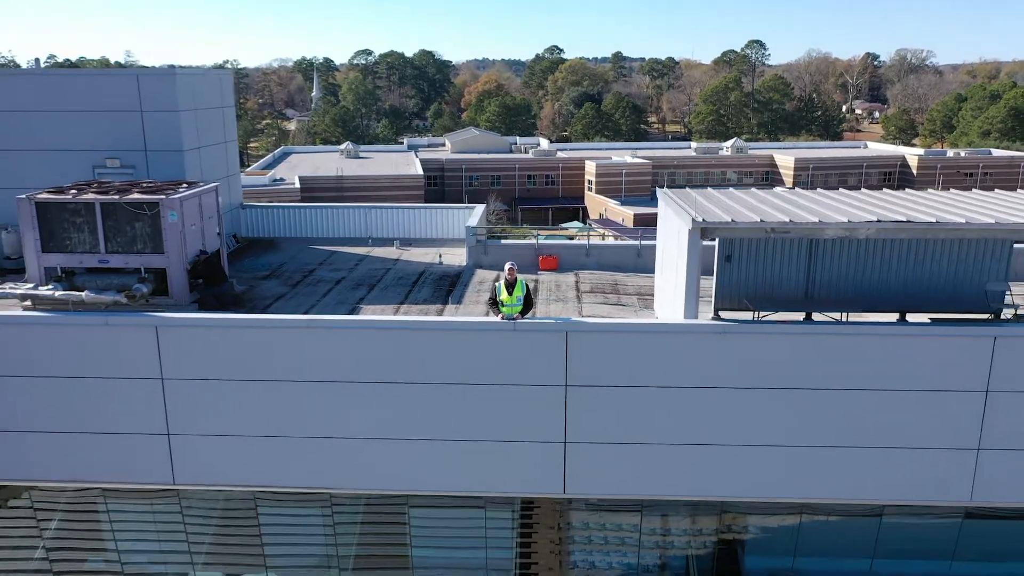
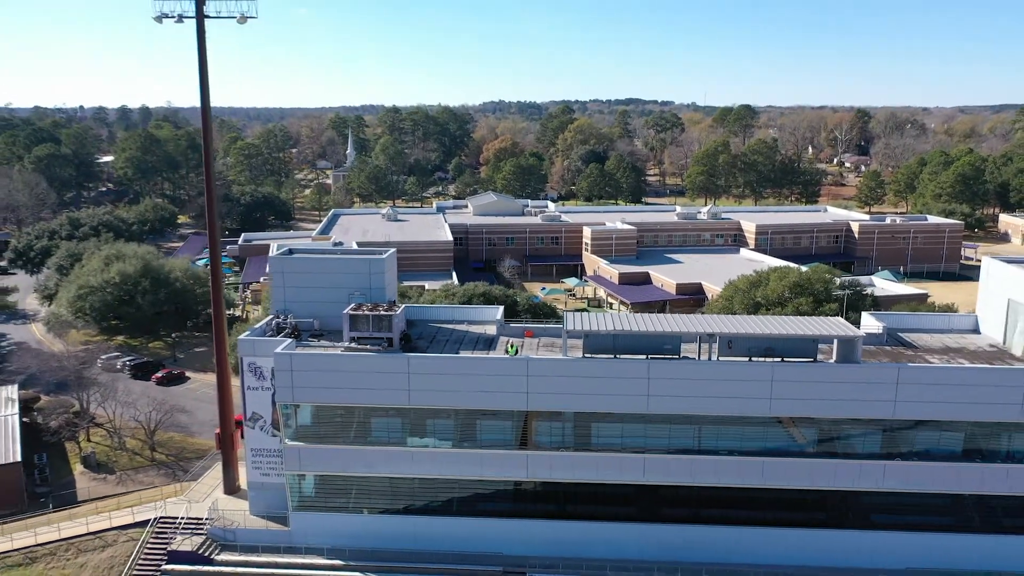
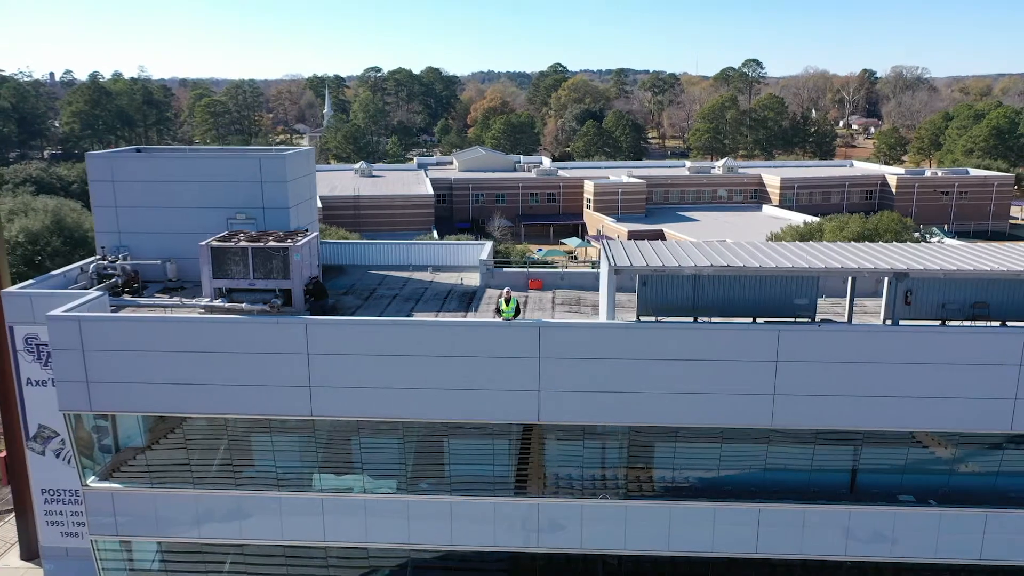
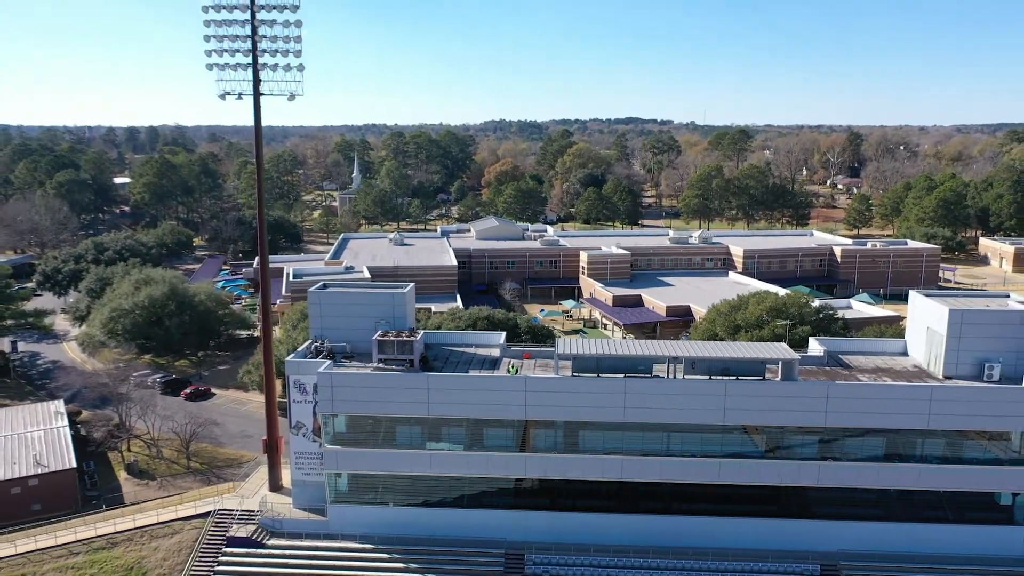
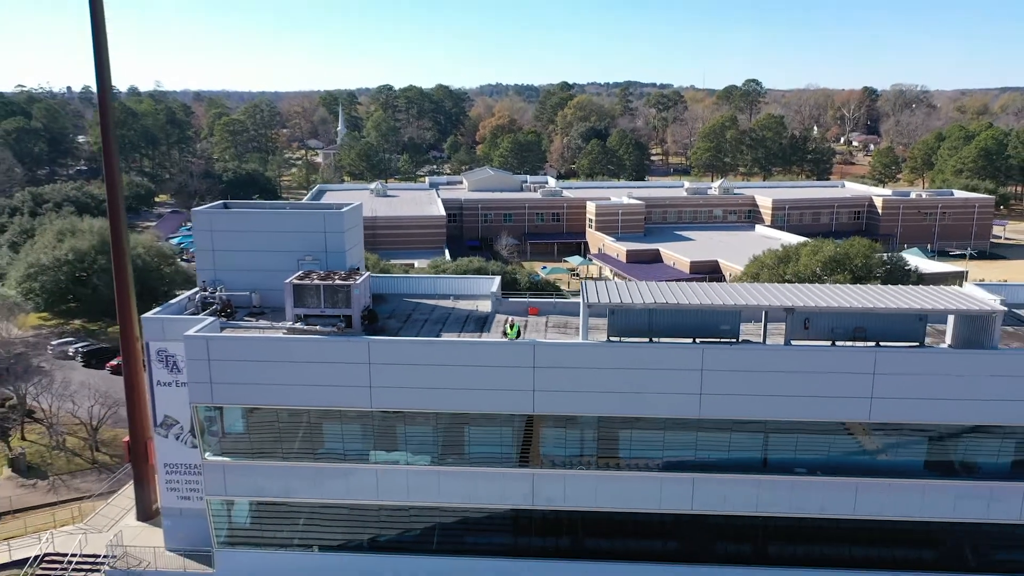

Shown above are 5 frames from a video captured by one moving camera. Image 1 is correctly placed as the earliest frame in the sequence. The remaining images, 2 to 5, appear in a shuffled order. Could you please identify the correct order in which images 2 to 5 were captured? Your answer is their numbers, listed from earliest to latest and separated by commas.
3, 5, 2, 4
